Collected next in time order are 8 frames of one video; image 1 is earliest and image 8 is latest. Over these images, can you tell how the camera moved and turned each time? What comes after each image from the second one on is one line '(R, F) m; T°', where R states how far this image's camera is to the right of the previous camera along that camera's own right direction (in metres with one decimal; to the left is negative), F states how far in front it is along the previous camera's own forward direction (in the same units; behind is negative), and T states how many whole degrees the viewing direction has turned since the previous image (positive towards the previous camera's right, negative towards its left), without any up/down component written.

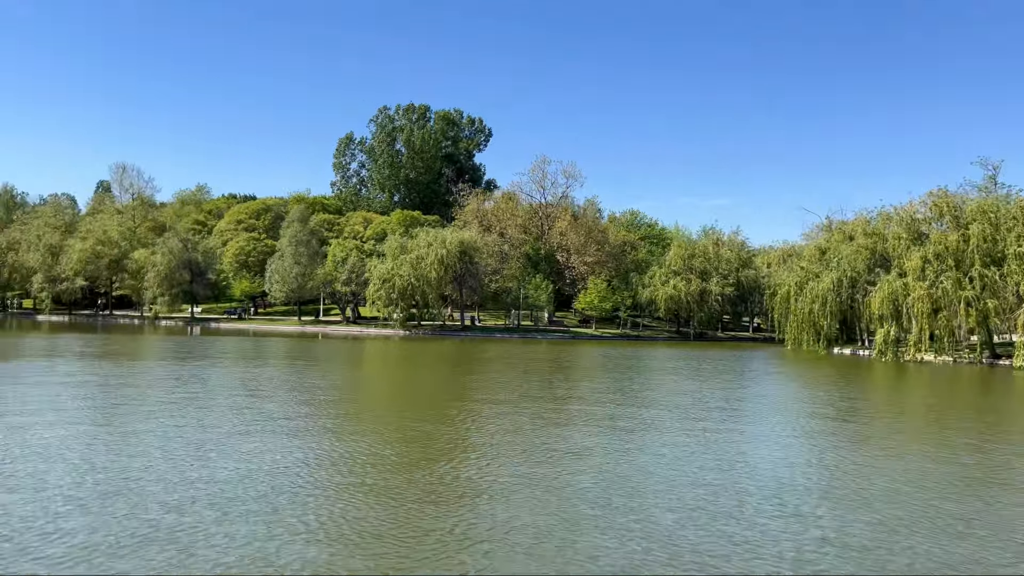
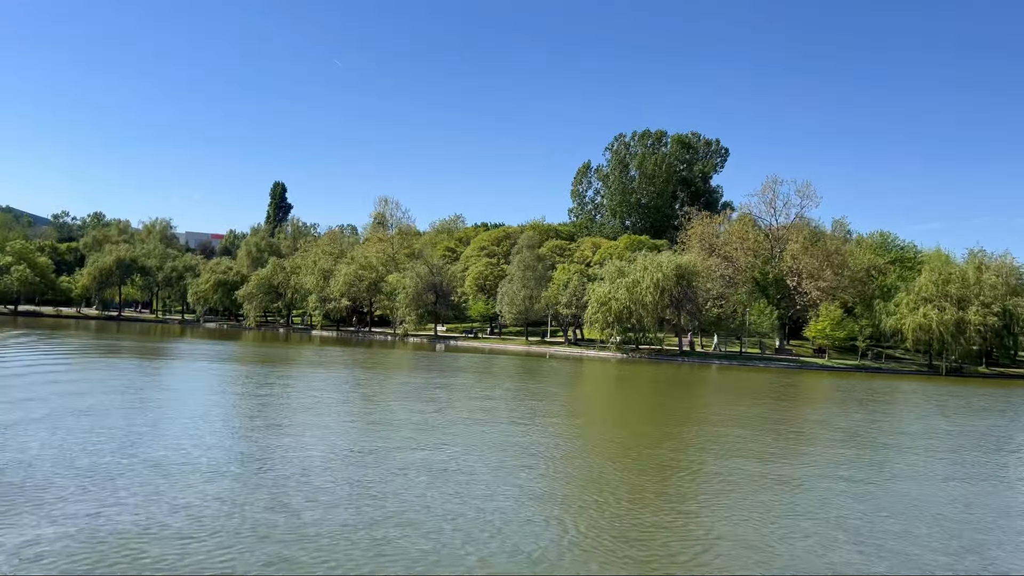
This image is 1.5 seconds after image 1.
(+2.7, -0.3) m; -18°
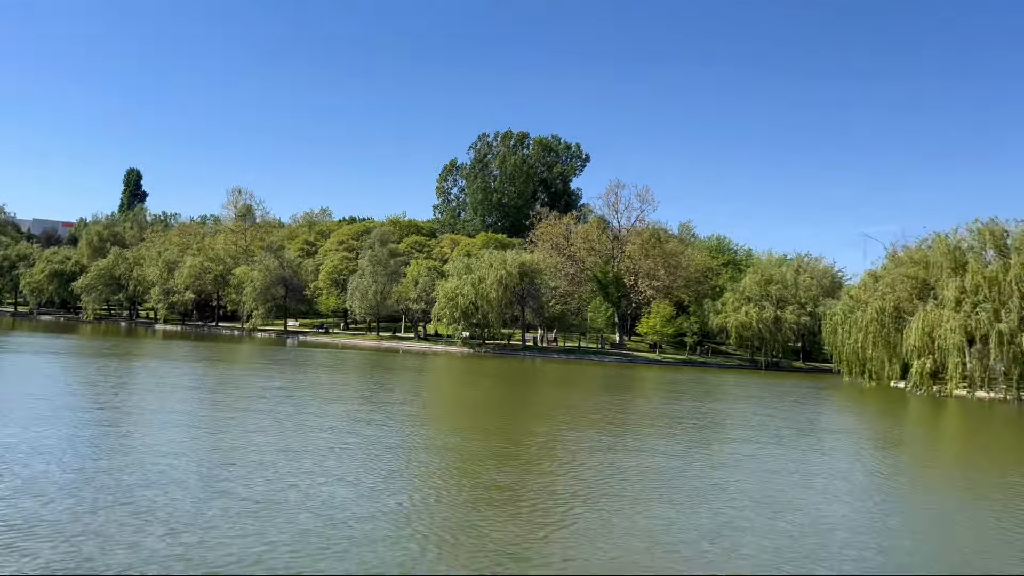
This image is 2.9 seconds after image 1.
(+2.5, -1.0) m; +8°
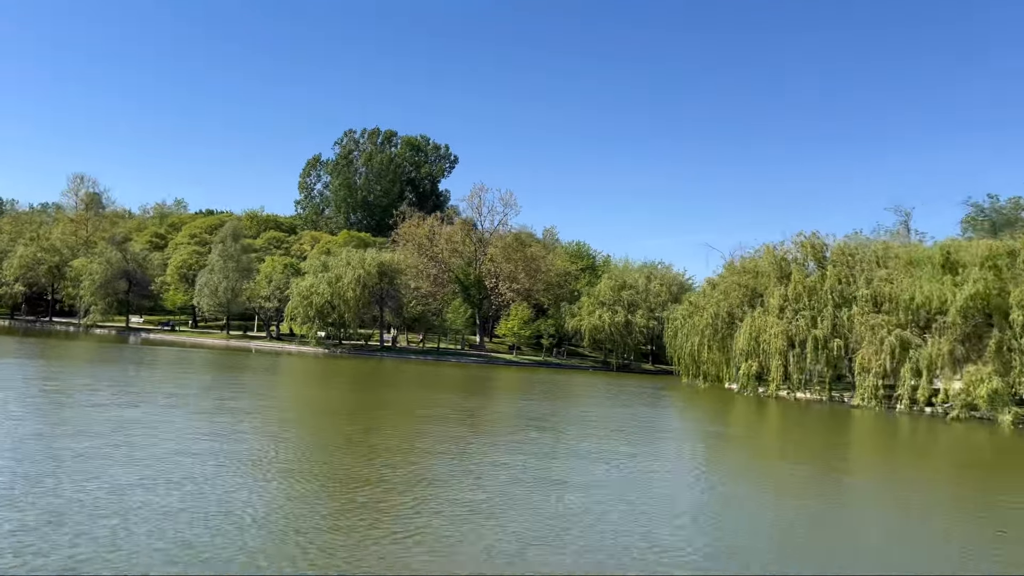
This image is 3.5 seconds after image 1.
(+1.0, -0.2) m; +9°
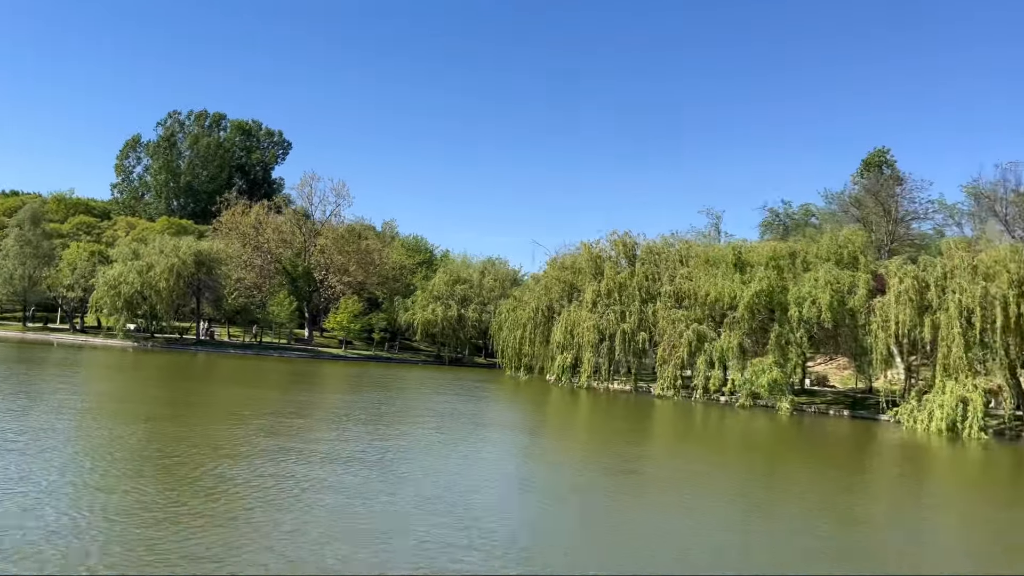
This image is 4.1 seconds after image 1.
(+1.4, 0.0) m; +11°
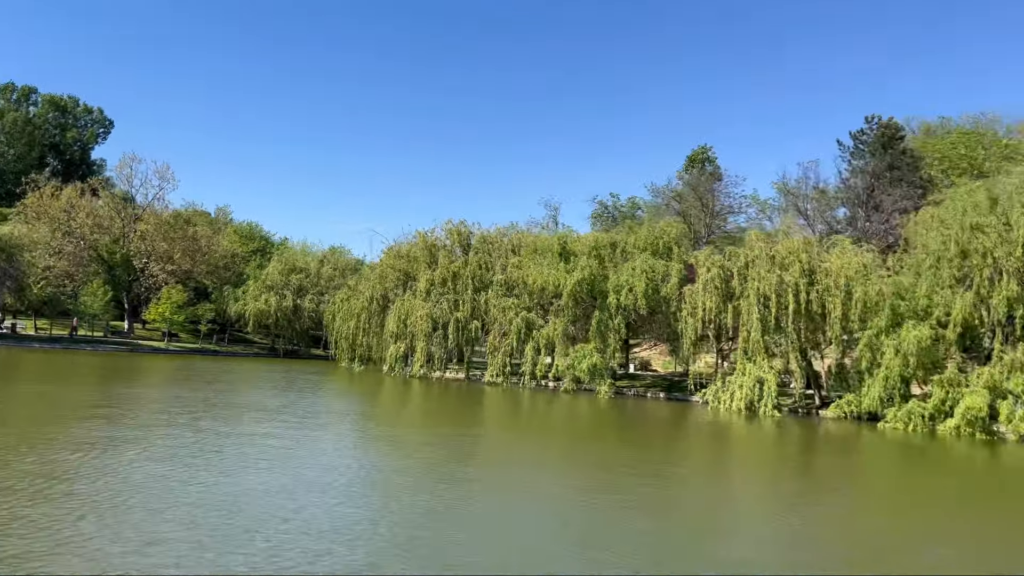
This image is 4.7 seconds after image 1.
(+1.1, +0.1) m; +10°
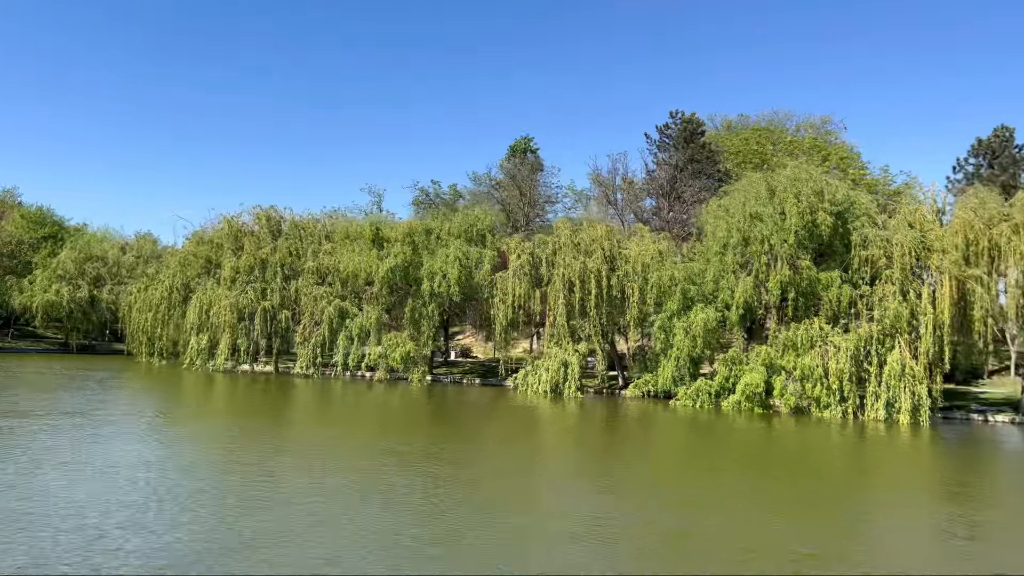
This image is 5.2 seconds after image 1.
(+1.2, +0.2) m; +11°
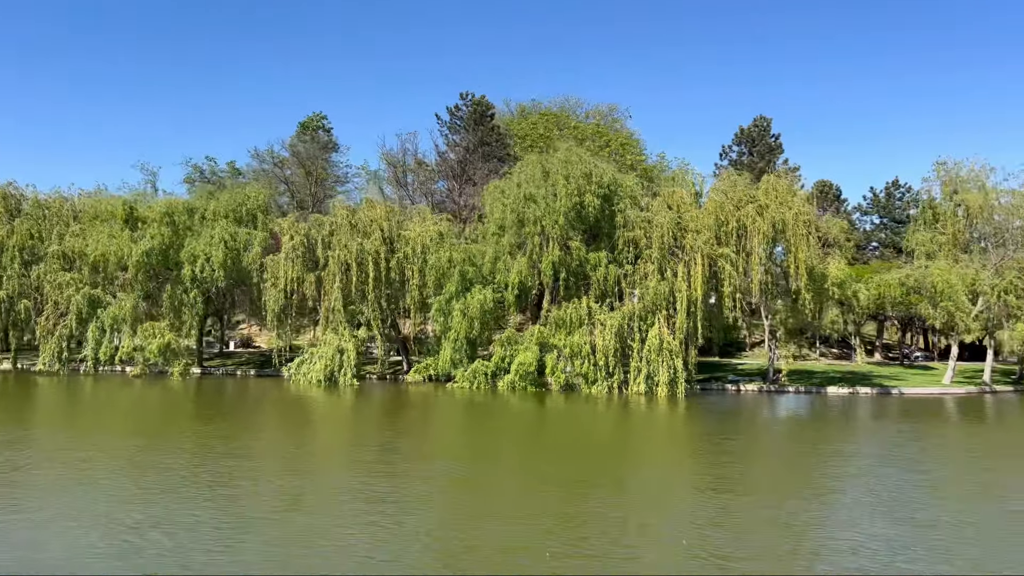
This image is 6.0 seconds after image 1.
(+1.6, +0.6) m; +13°
